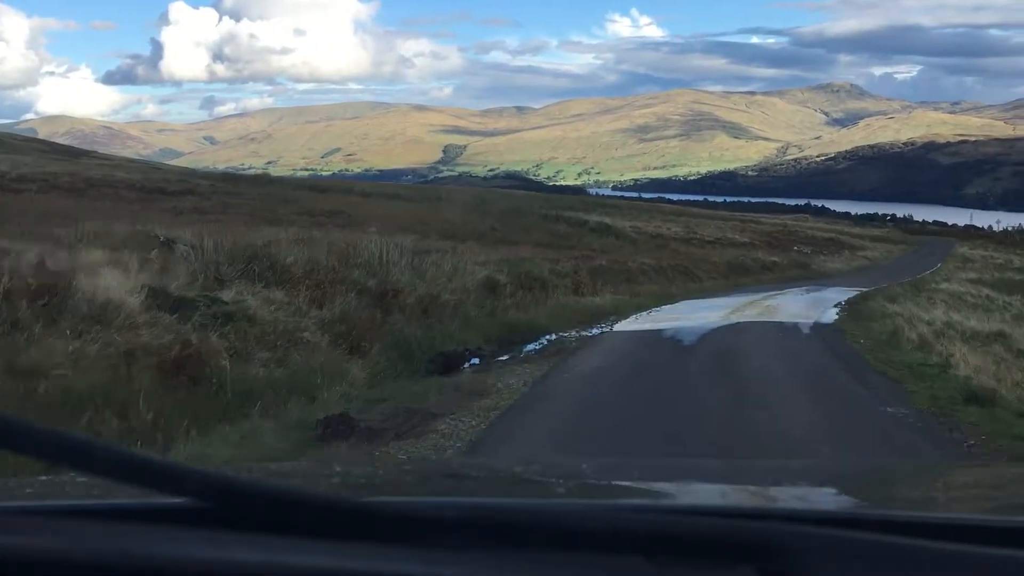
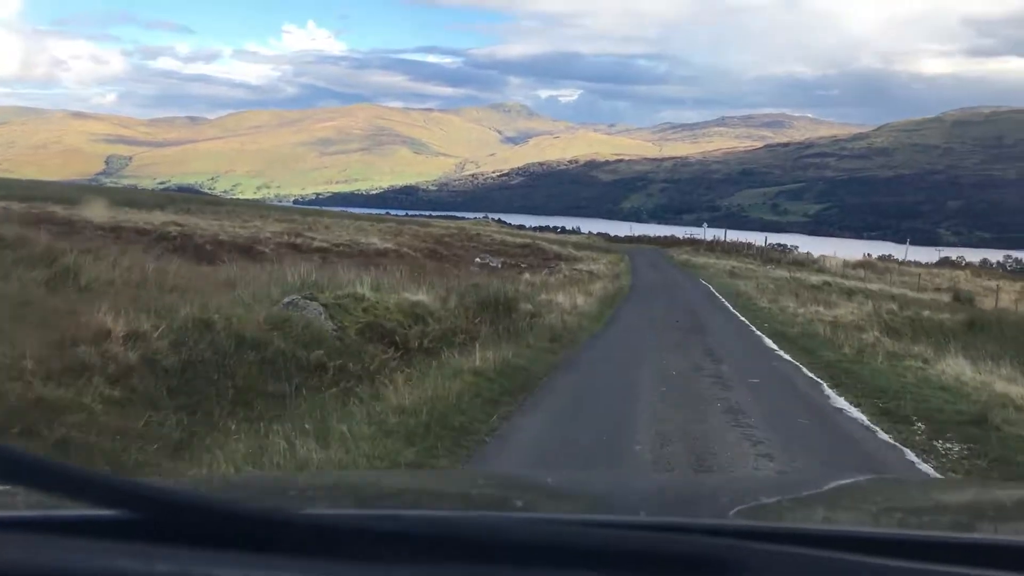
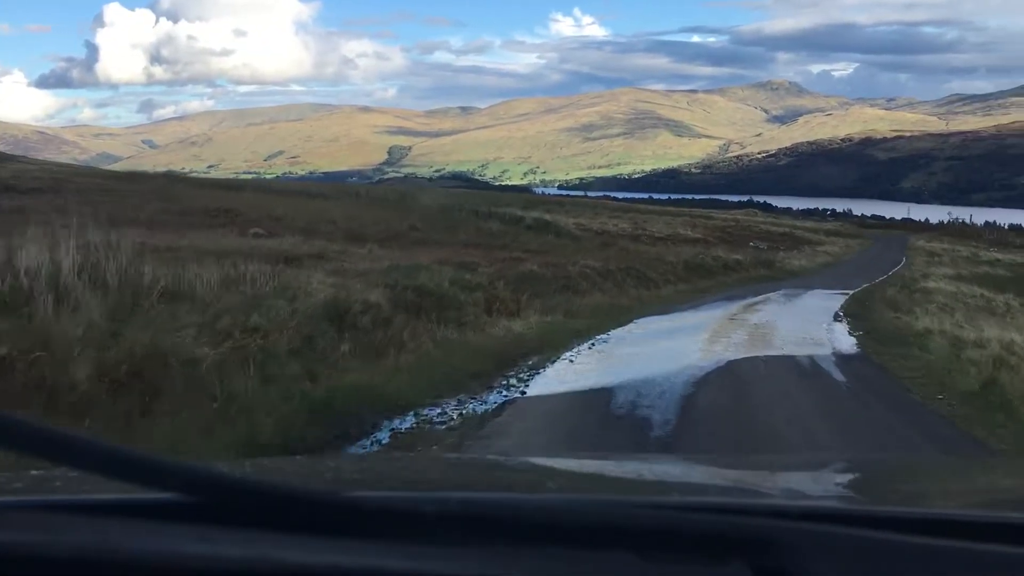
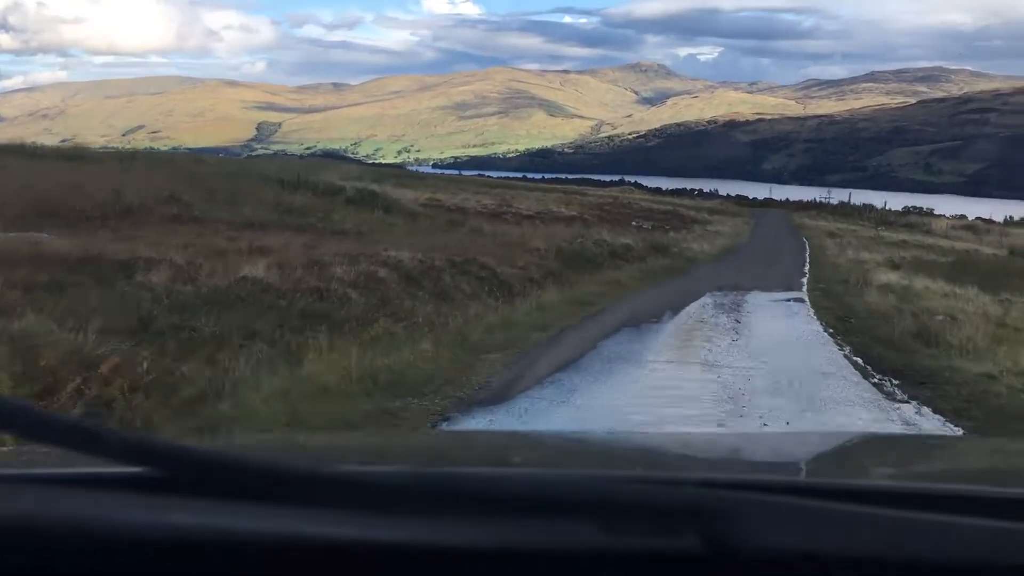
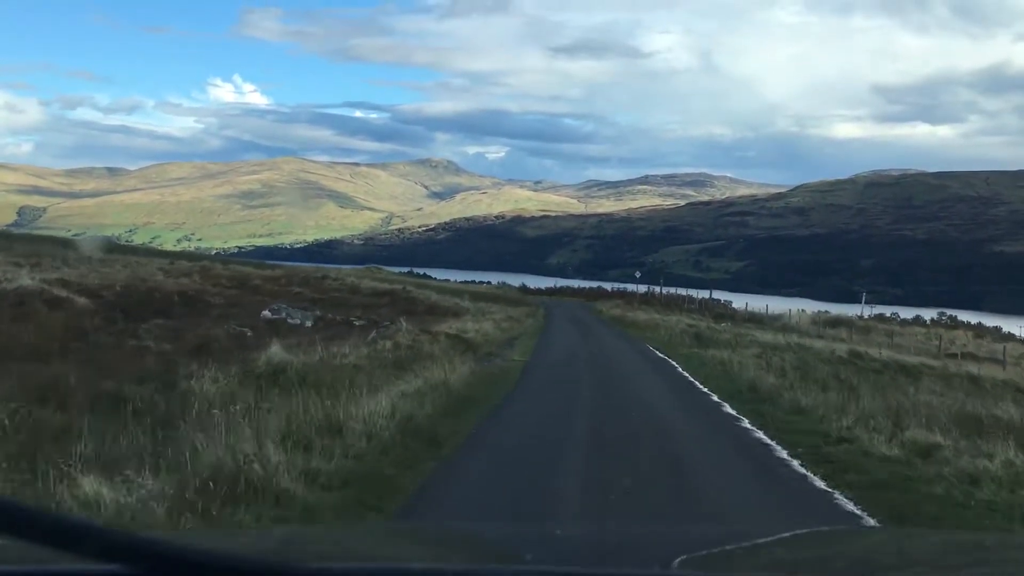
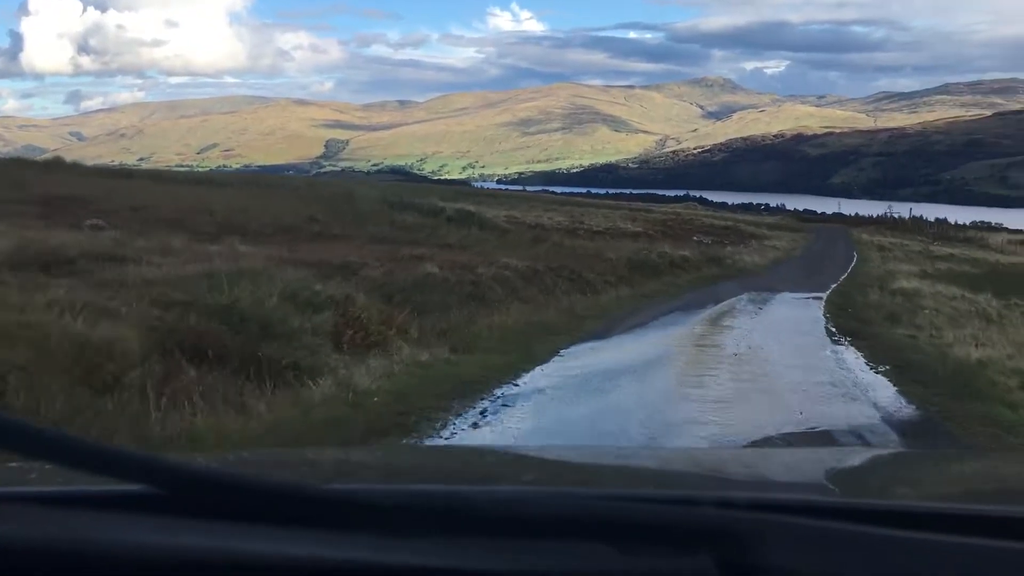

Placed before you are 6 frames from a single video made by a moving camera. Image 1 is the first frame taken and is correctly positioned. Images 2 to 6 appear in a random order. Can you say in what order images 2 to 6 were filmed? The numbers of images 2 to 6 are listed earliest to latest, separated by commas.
3, 6, 4, 2, 5
